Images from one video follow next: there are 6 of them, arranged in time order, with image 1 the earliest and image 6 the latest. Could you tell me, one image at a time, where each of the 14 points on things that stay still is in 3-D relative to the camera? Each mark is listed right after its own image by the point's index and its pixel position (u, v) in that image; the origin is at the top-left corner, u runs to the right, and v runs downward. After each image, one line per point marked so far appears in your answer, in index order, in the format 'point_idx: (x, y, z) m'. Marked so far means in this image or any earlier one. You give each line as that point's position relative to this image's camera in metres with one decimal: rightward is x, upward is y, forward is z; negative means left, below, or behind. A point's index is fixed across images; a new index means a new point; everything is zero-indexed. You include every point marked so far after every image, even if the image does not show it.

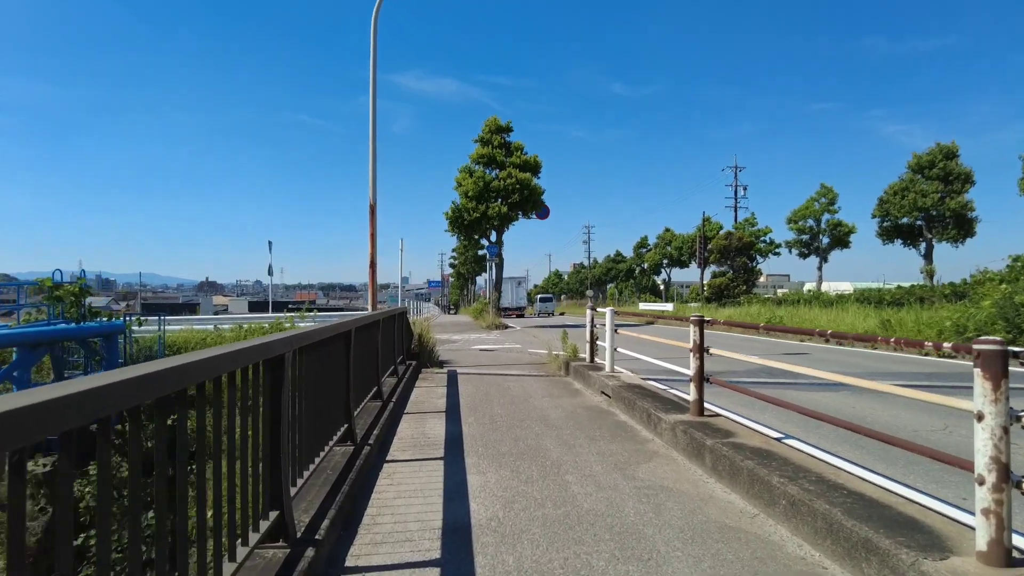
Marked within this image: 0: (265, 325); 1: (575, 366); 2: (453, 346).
0: (-7.1, -1.1, +18.4) m
1: (+1.0, -1.3, +10.2) m
2: (-1.7, -1.7, +18.1) m
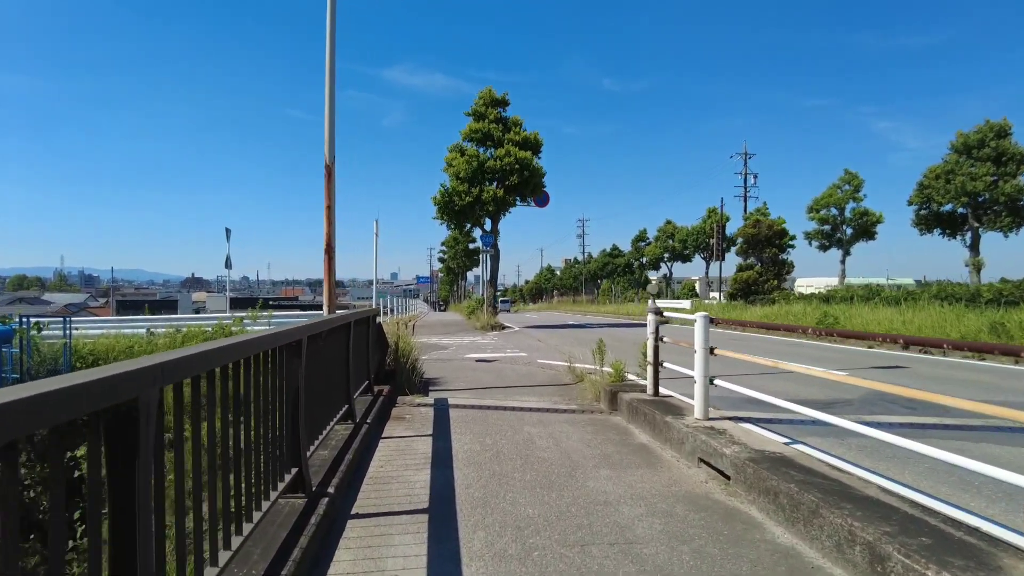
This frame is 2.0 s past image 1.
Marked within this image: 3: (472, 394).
0: (-7.0, -0.9, +14.7) m
1: (+1.2, -1.2, +6.6) m
2: (-1.6, -1.6, +14.5) m
3: (-0.5, -1.5, +8.9) m
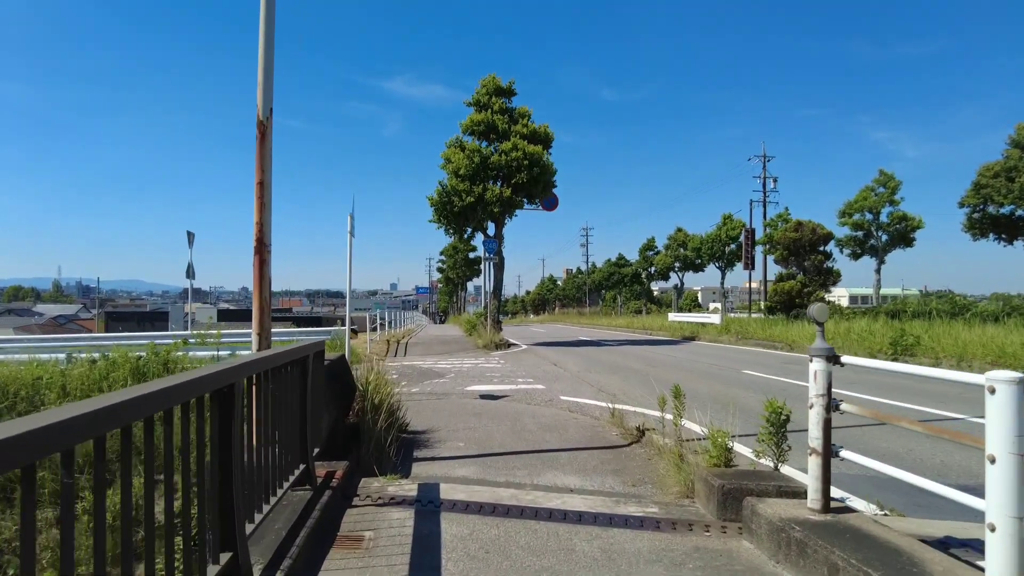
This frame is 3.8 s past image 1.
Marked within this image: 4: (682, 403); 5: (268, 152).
0: (-6.7, -1.2, +11.6) m
1: (+1.5, -1.3, +3.5) m
2: (-1.4, -1.8, +11.4) m
3: (-0.3, -1.6, +5.8) m
4: (+1.5, -1.0, +5.7) m
5: (-2.3, +1.3, +6.1) m
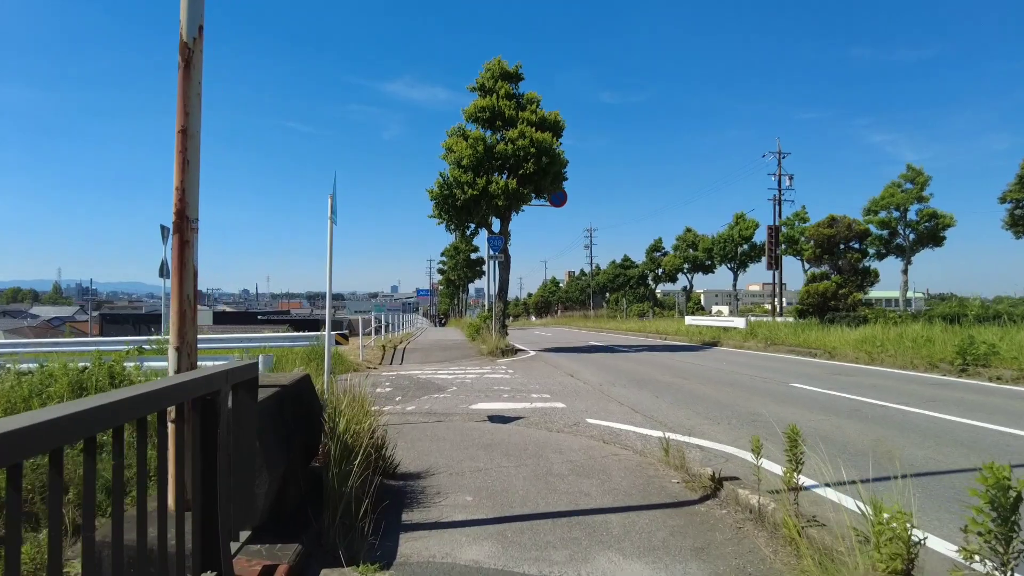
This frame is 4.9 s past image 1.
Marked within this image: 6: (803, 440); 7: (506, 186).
0: (-6.5, -1.2, +9.8) m
1: (+1.7, -1.2, +1.7) m
2: (-1.1, -1.8, +9.6) m
3: (-0.1, -1.6, +3.9) m
4: (+1.7, -1.0, +3.9) m
5: (-2.1, +1.3, +4.3) m
6: (+1.8, -0.9, +3.9) m
7: (-0.2, +3.2, +19.9) m
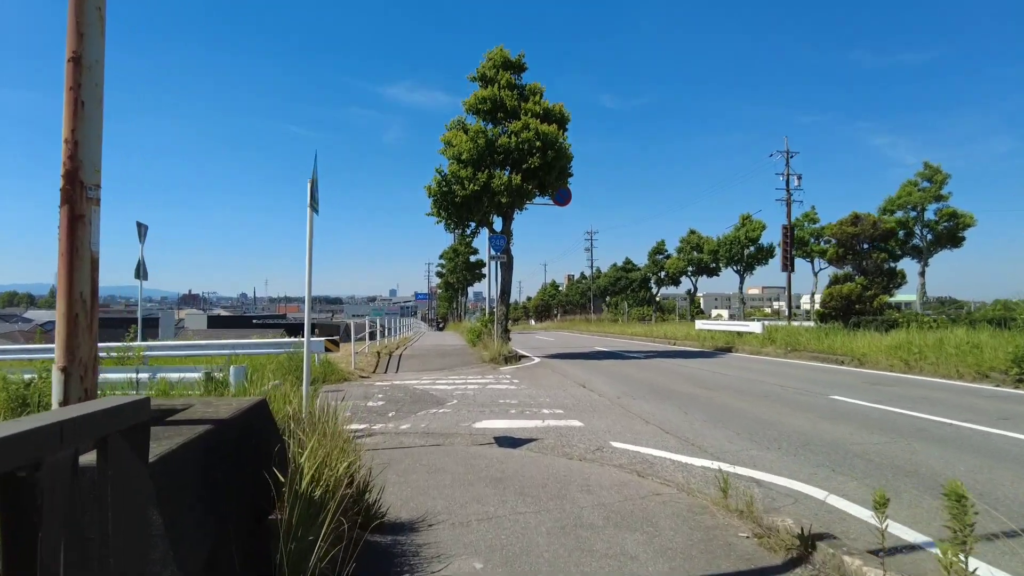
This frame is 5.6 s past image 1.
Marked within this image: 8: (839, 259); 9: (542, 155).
0: (-6.4, -1.2, +8.5) m
1: (+1.8, -1.2, +0.4) m
2: (-1.0, -1.8, +8.3) m
3: (+0.1, -1.6, +2.7) m
4: (+1.9, -1.0, +2.6) m
5: (-2.0, +1.4, +3.0) m
6: (+1.9, -0.9, +2.7) m
7: (-0.1, +3.1, +18.7) m
8: (+10.0, +0.9, +19.7) m
9: (+0.9, +3.9, +19.1) m
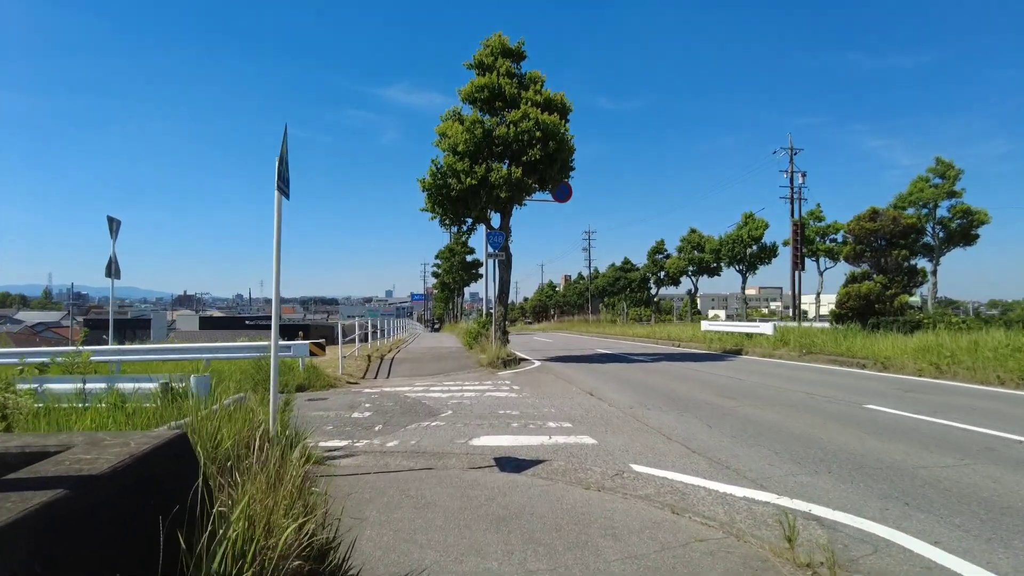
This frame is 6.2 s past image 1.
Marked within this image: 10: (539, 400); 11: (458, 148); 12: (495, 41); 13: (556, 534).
0: (-6.4, -1.2, +7.4) m
1: (+1.9, -1.2, -0.6) m
2: (-1.0, -1.8, +7.3) m
3: (+0.1, -1.5, +1.6) m
4: (+1.9, -0.9, +1.6) m
5: (-1.9, +1.4, +2.0) m
6: (+2.0, -0.9, +1.6) m
7: (-0.1, +3.1, +17.6) m
8: (+10.0, +0.9, +18.7) m
9: (+0.9, +3.9, +18.0) m
10: (+0.4, -1.8, +10.4) m
11: (-1.5, +3.9, +18.1) m
12: (-0.5, +7.3, +18.8) m
13: (+0.3, -1.6, +4.3) m
